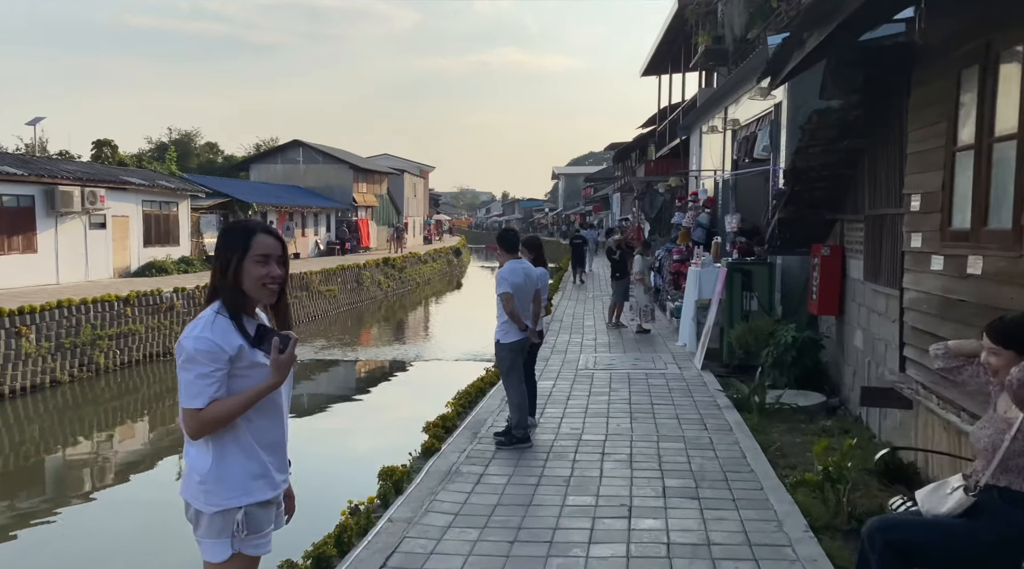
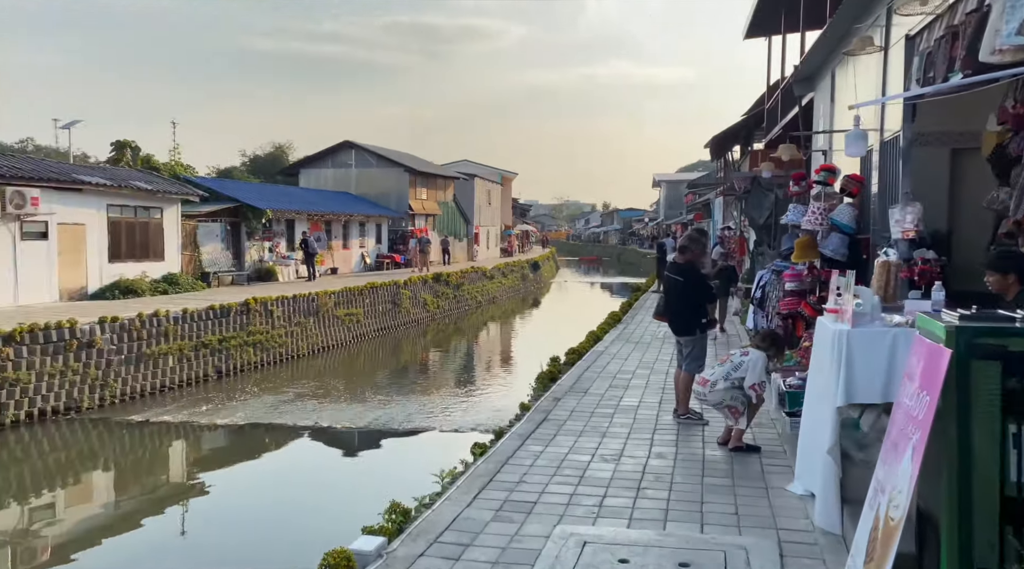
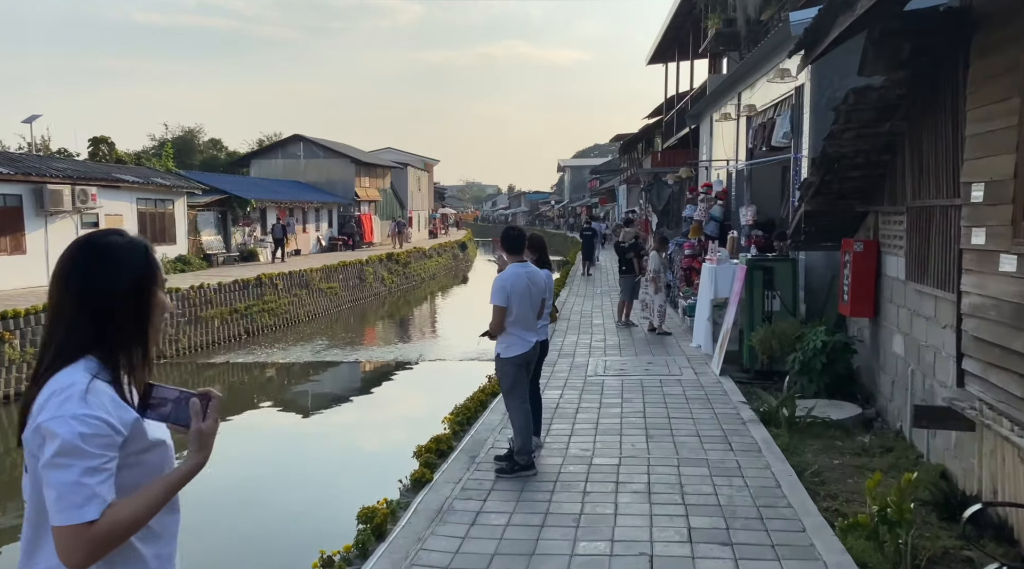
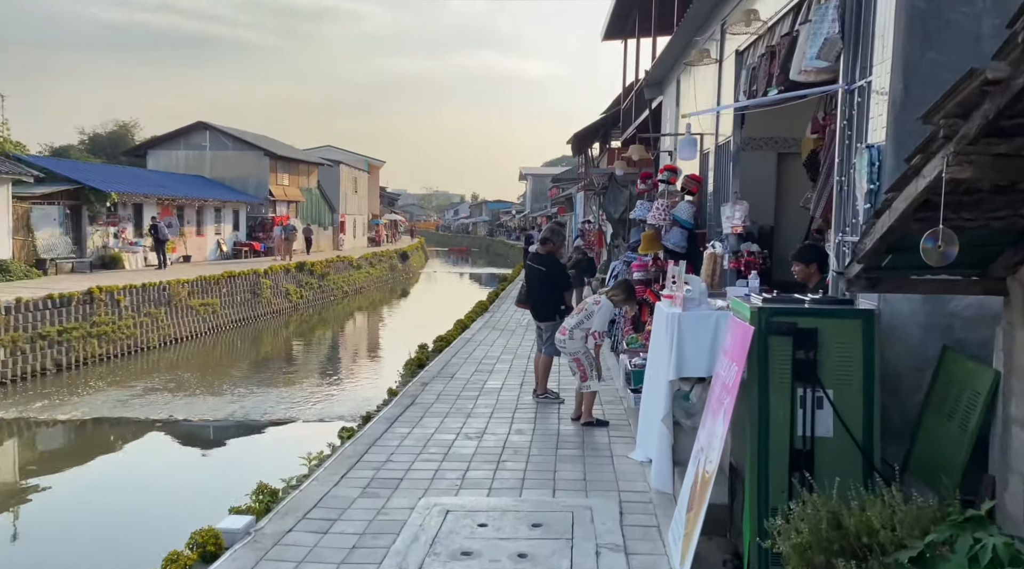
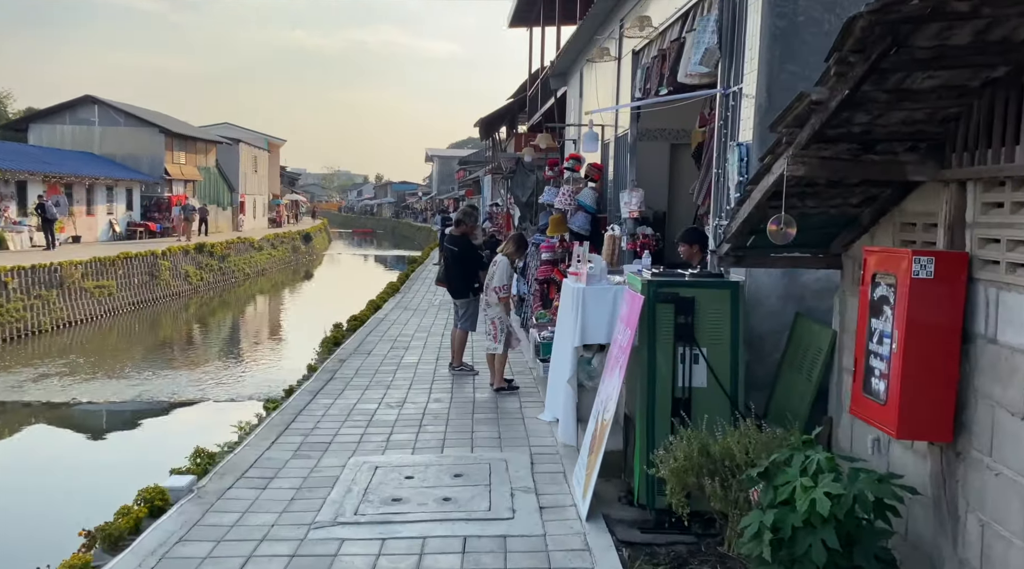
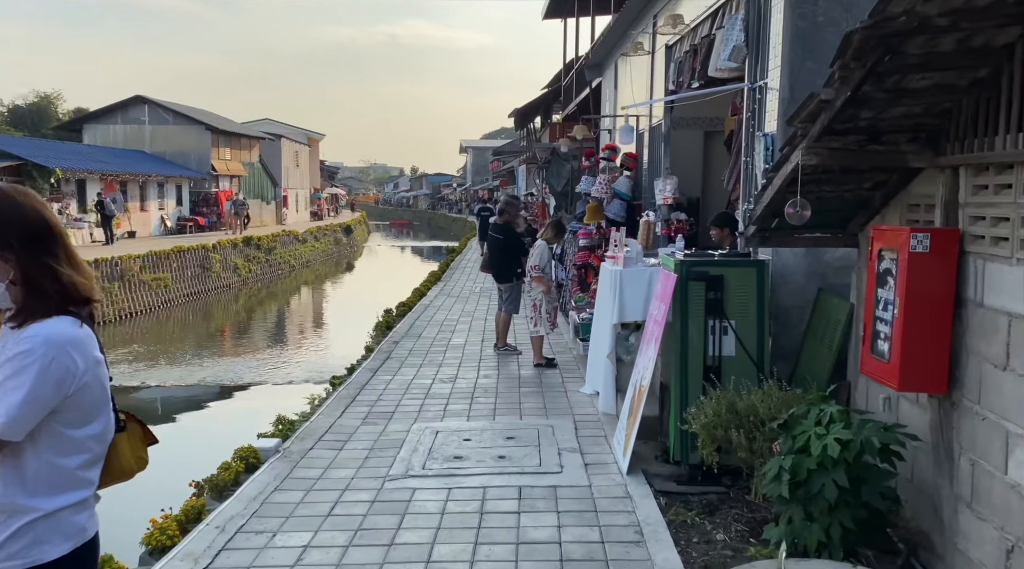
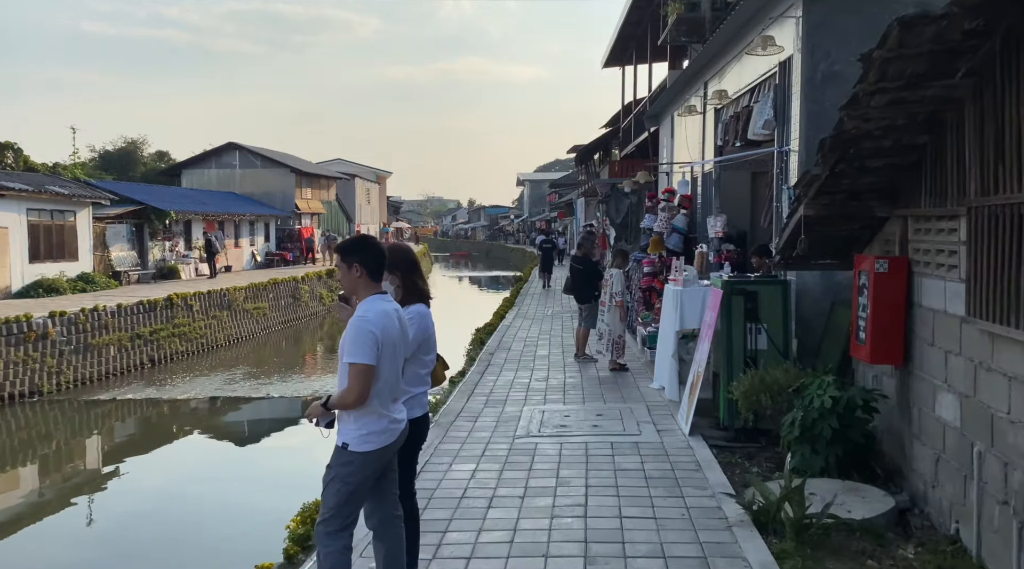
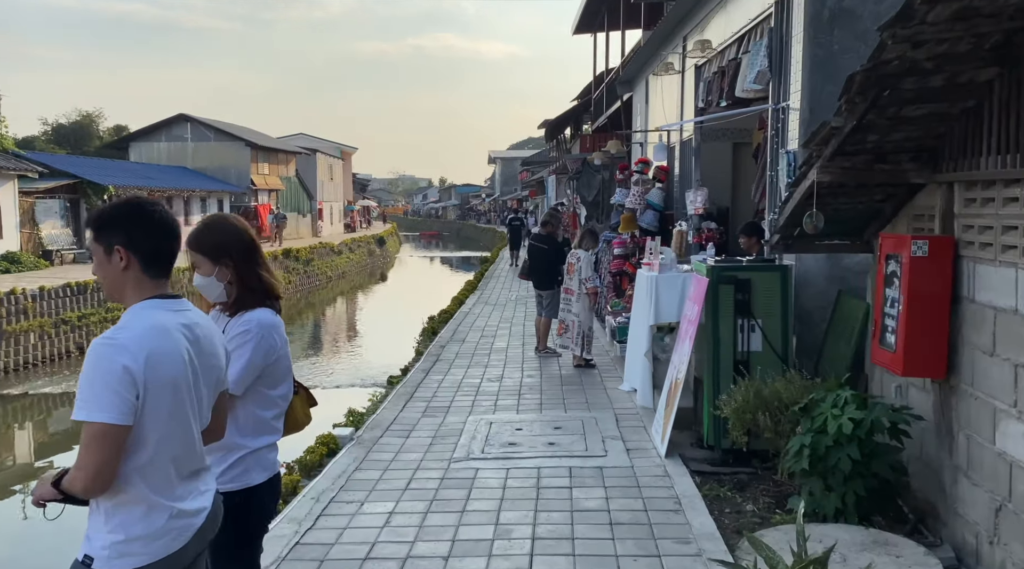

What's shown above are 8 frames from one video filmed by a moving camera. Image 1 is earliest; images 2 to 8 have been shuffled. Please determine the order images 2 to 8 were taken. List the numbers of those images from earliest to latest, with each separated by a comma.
3, 7, 8, 6, 5, 4, 2
